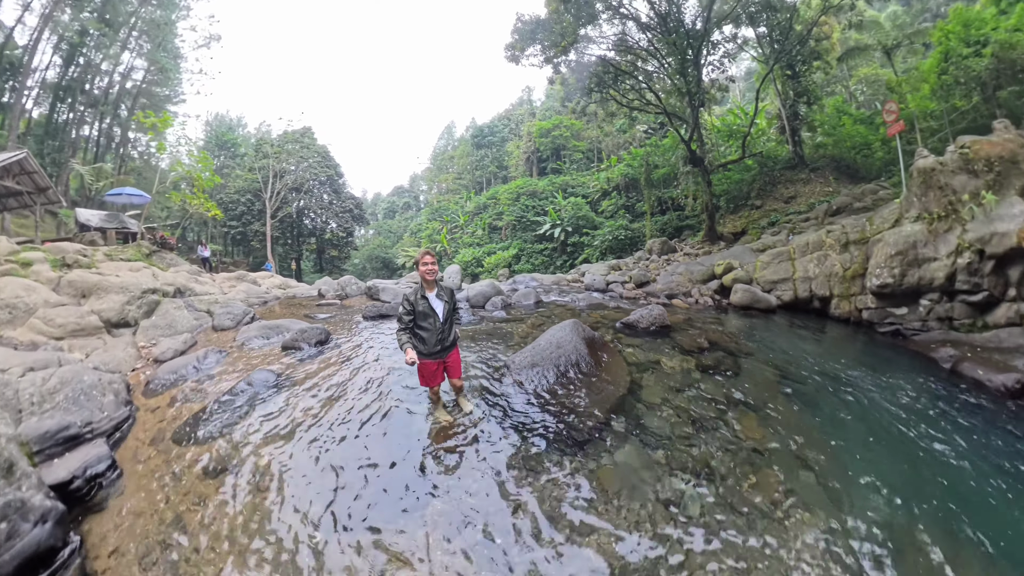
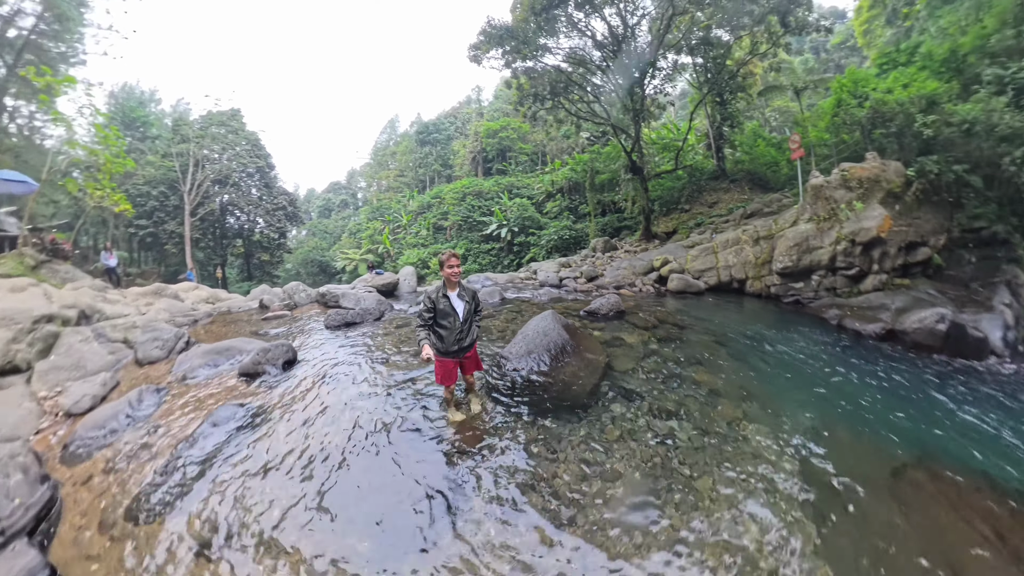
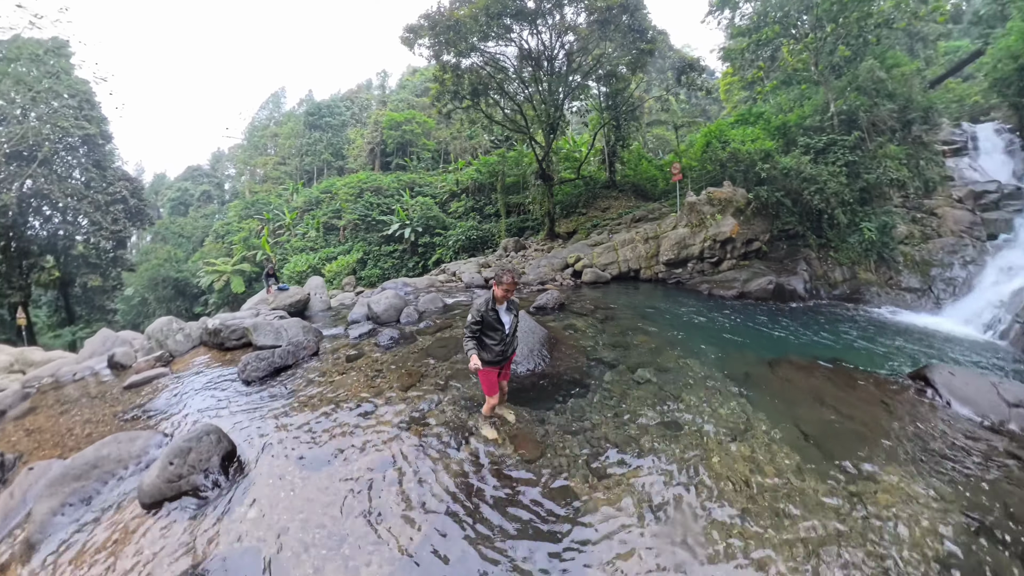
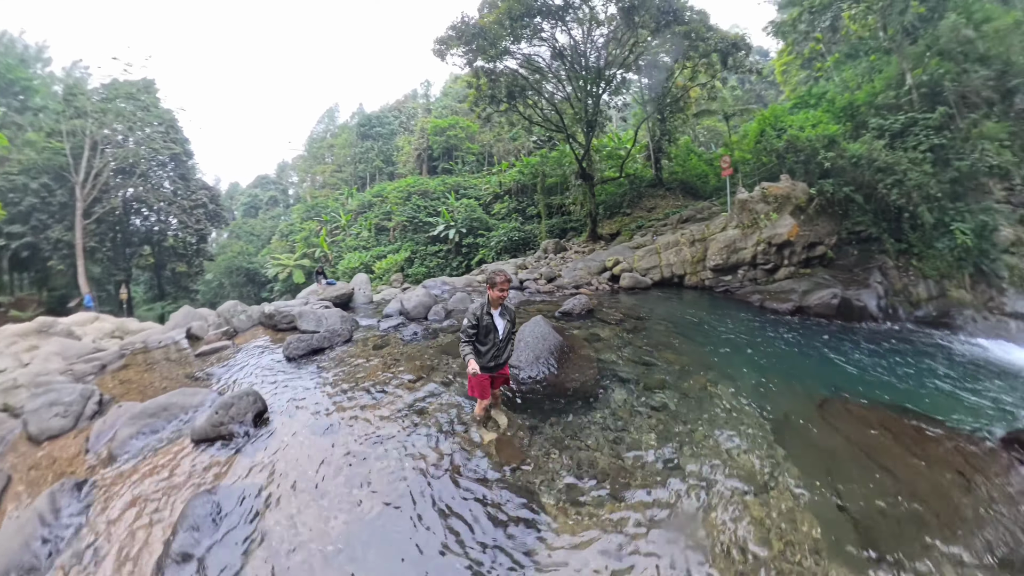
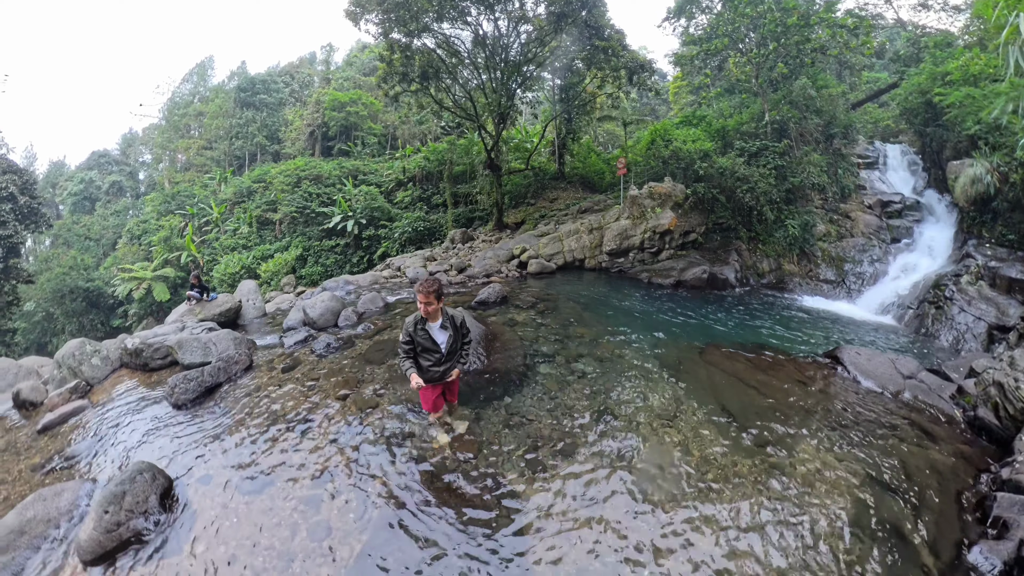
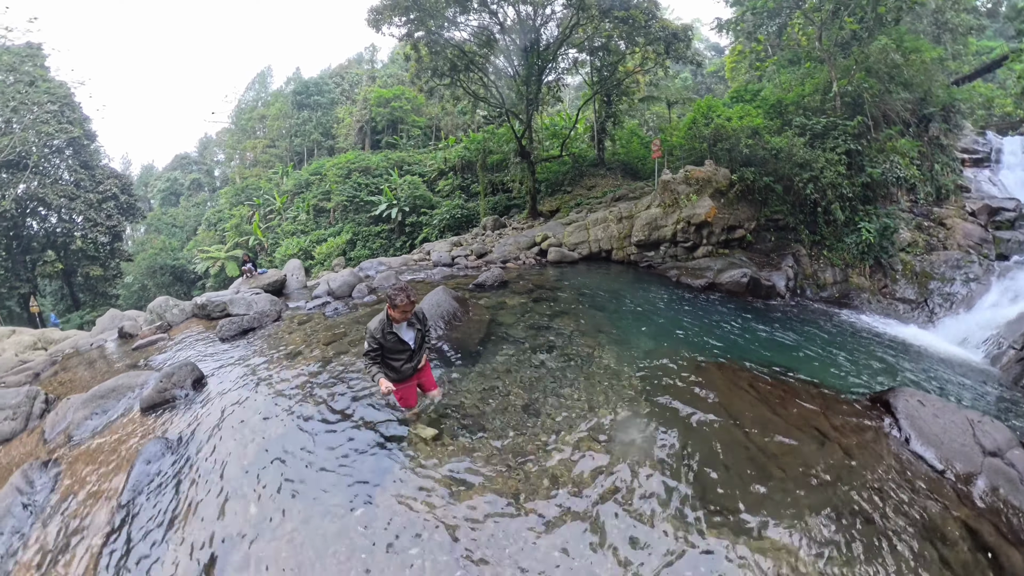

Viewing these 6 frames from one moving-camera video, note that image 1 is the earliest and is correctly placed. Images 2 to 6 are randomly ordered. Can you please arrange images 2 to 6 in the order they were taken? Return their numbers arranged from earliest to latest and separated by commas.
2, 4, 3, 5, 6
